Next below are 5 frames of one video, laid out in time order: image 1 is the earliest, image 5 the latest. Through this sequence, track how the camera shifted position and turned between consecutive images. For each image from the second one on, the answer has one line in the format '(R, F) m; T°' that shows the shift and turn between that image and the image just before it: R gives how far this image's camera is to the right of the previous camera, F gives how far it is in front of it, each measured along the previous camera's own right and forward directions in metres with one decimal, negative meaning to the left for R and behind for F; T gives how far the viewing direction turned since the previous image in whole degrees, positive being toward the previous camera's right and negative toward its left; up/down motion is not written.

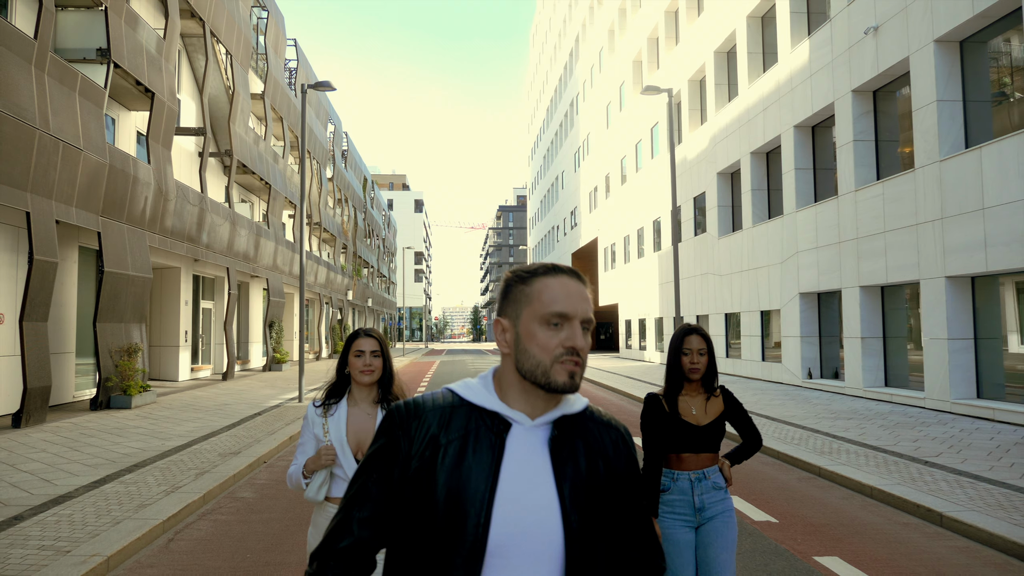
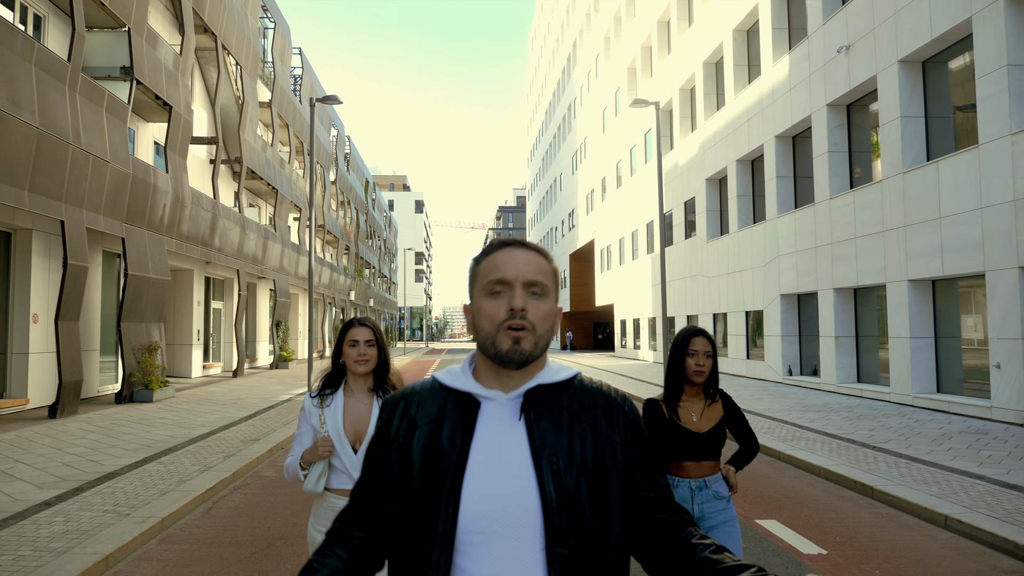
(0.0, -0.5) m; 0°
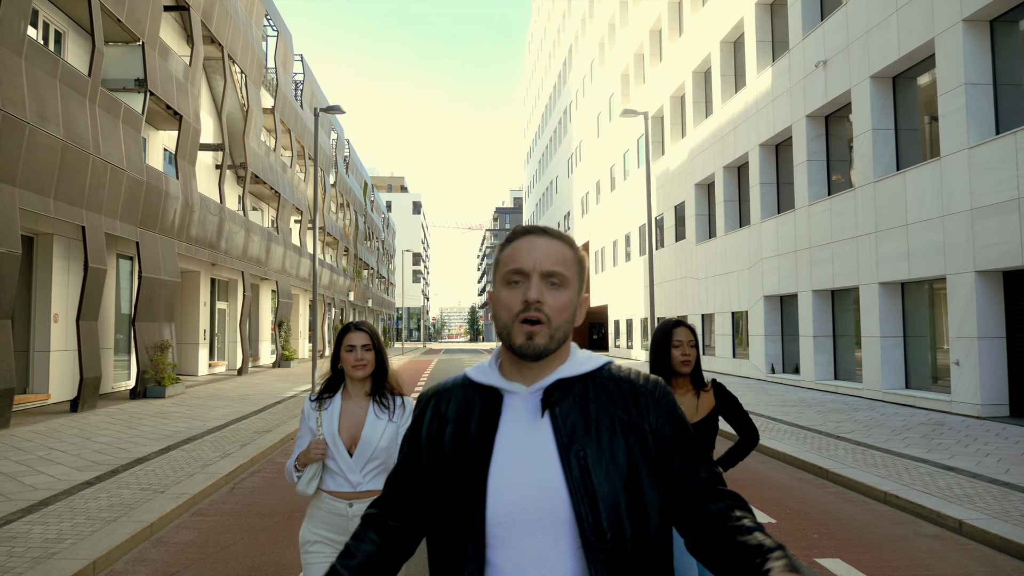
(0.0, -0.4) m; 0°
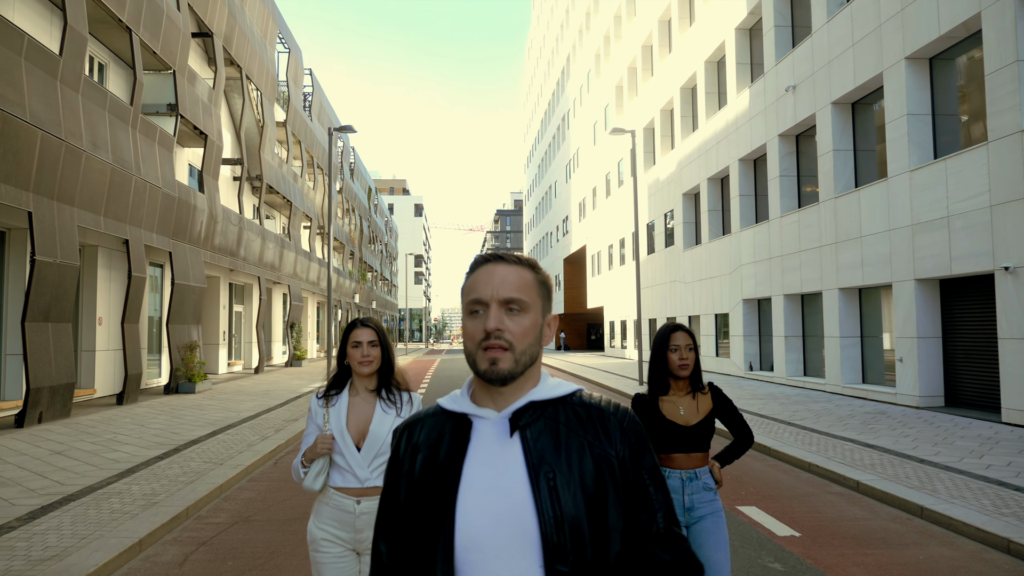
(0.0, -0.8) m; 0°
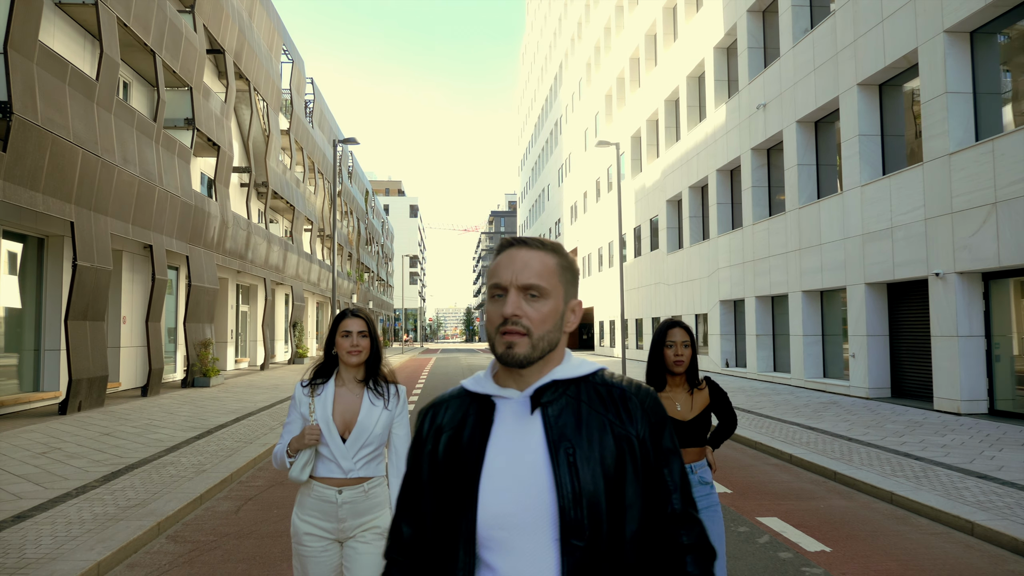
(0.0, -0.7) m; 0°
